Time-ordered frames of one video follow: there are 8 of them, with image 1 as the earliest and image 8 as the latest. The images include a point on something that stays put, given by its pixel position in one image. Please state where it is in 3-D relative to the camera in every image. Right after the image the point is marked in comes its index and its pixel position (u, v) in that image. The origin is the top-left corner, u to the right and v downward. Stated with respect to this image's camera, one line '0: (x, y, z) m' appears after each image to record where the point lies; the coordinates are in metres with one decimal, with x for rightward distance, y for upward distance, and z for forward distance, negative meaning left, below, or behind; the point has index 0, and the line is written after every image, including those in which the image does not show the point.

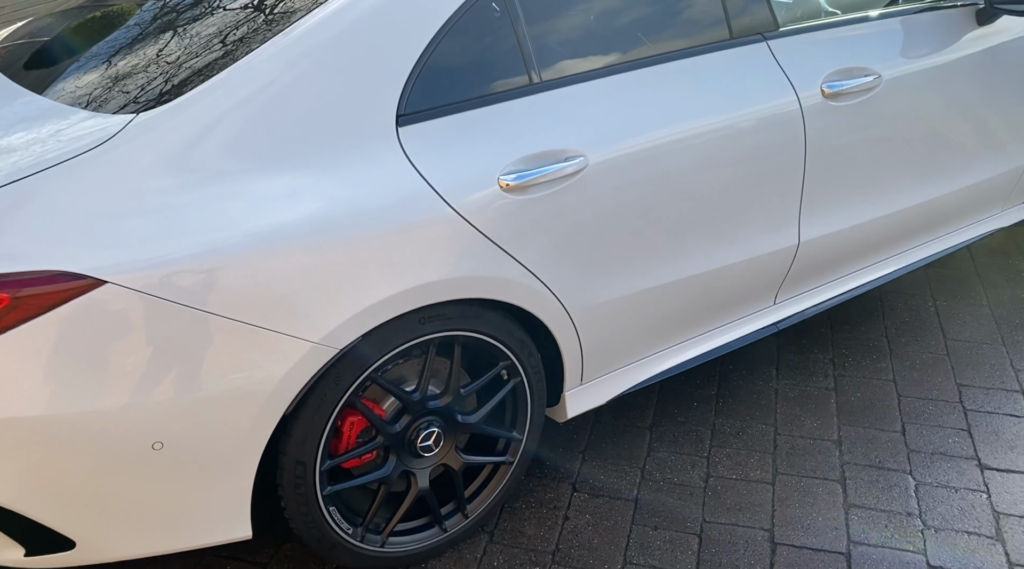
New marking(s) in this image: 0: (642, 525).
0: (+0.4, -0.7, +2.6) m
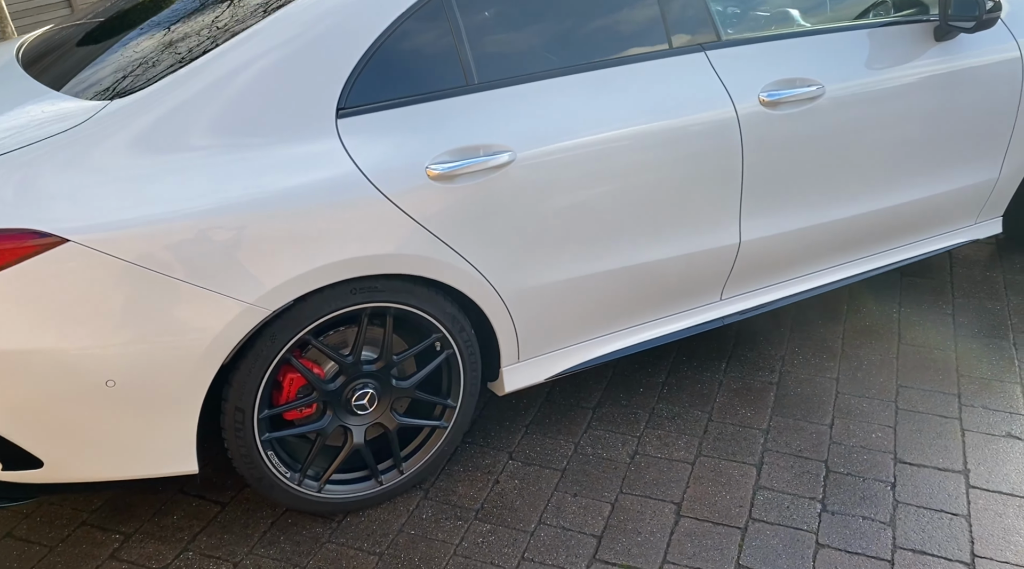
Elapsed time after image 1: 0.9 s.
0: (+0.2, -0.6, +2.9) m
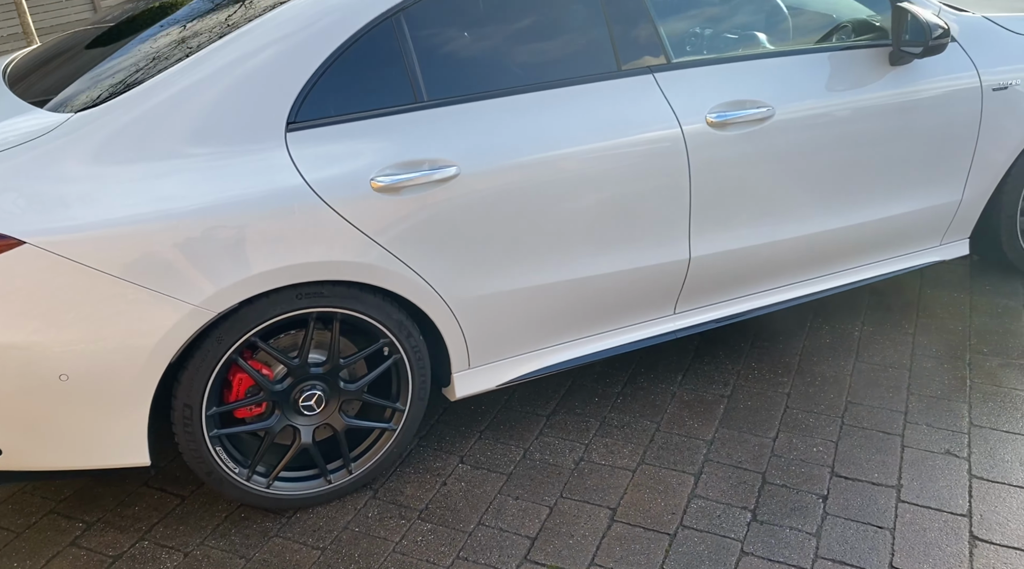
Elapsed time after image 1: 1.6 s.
0: (0.0, -0.7, +3.0) m
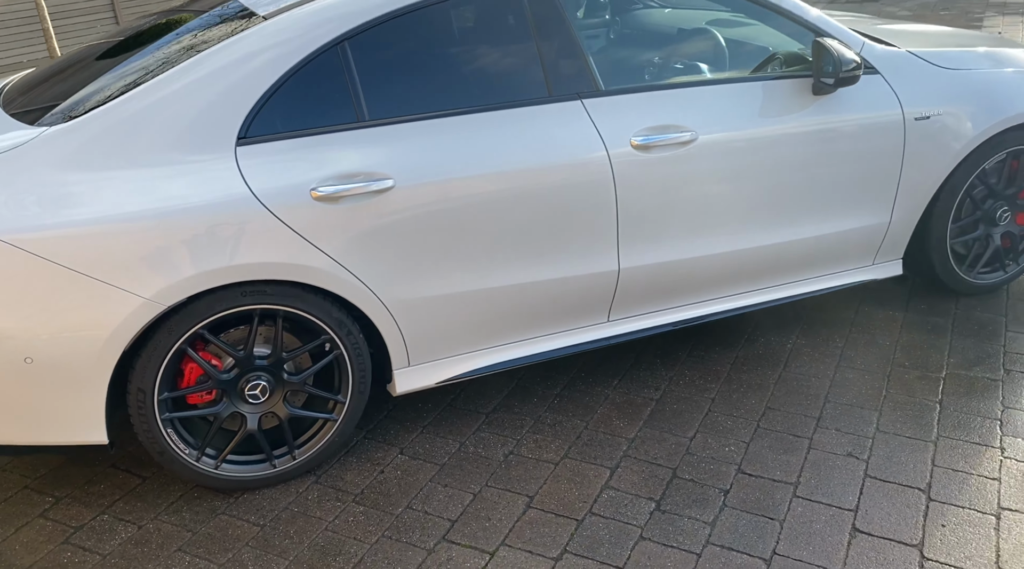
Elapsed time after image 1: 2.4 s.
0: (-0.3, -0.7, +3.2) m
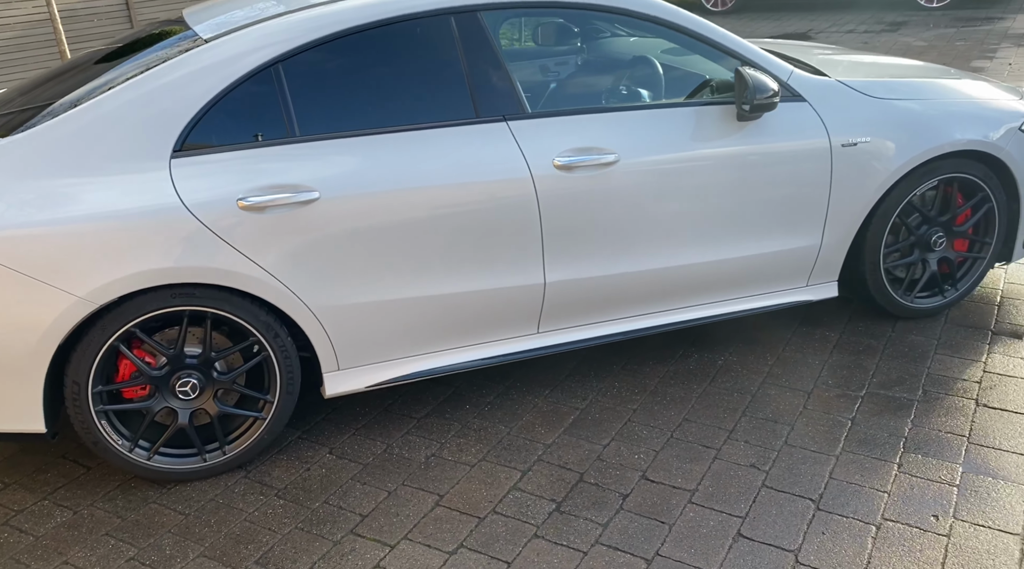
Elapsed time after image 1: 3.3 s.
0: (-0.6, -0.7, +3.4) m
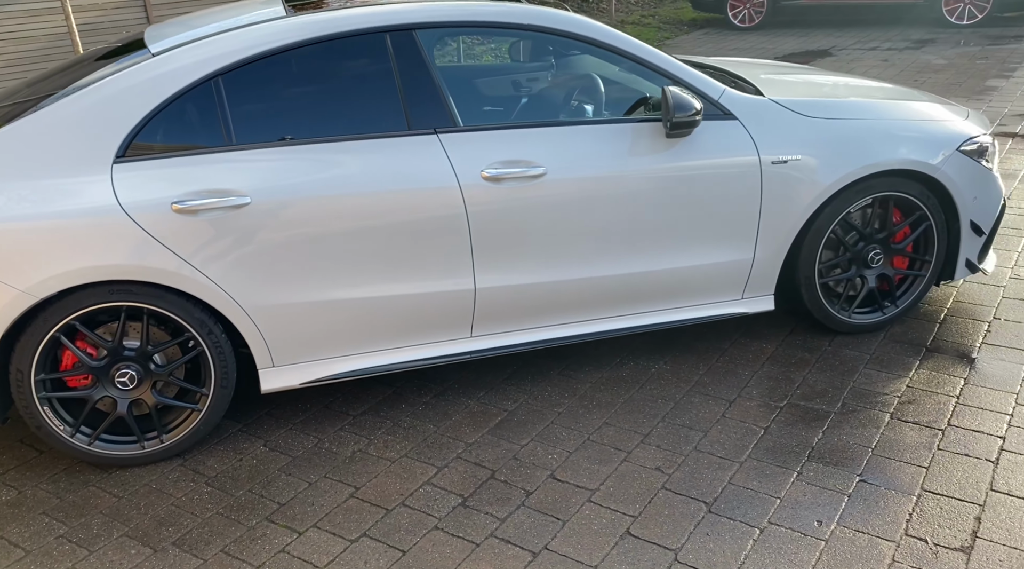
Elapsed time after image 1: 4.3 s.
0: (-0.9, -0.7, +3.6) m
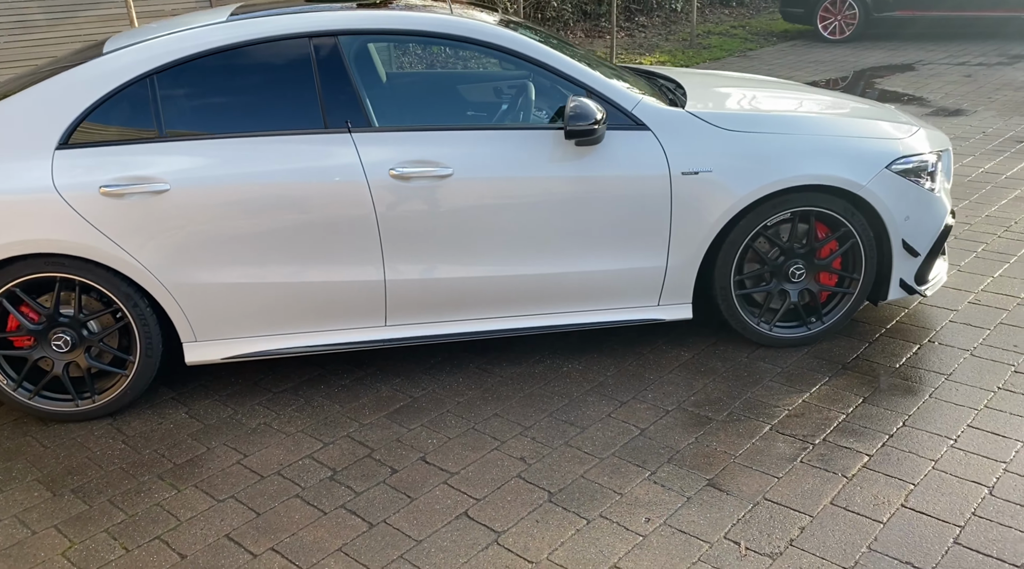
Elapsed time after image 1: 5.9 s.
0: (-1.4, -0.6, +4.0) m
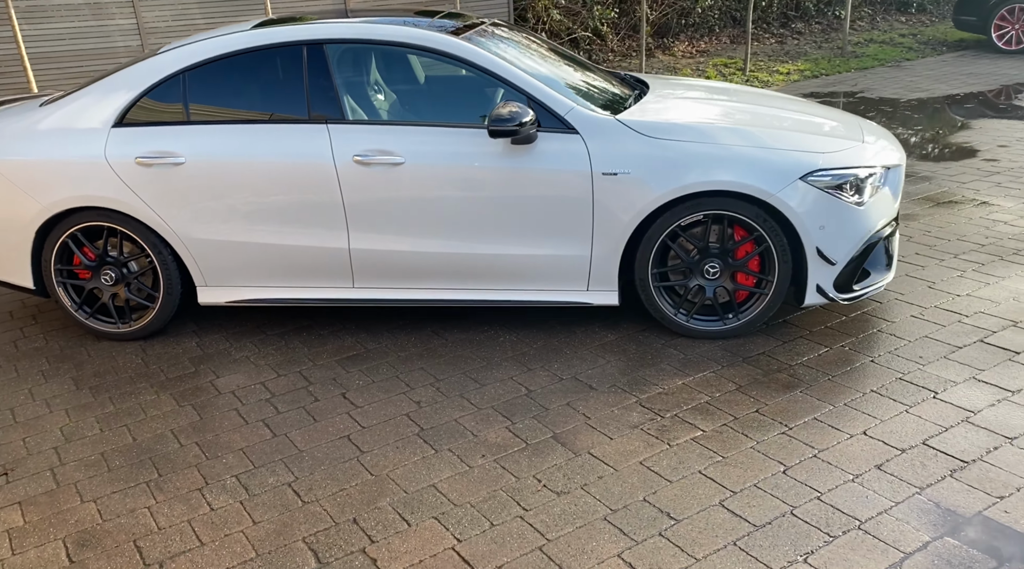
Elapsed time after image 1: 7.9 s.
0: (-1.7, -0.4, +5.0) m
